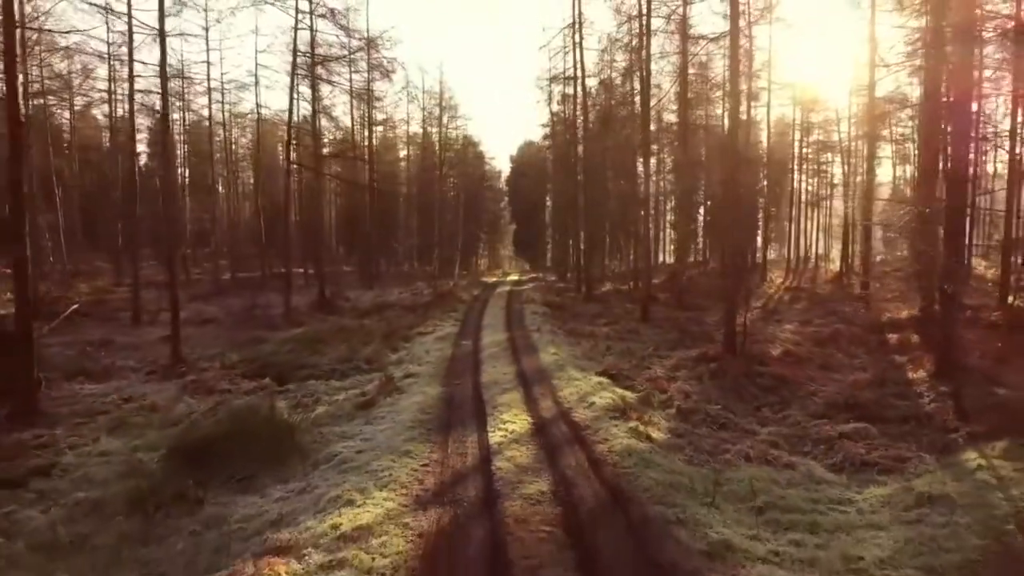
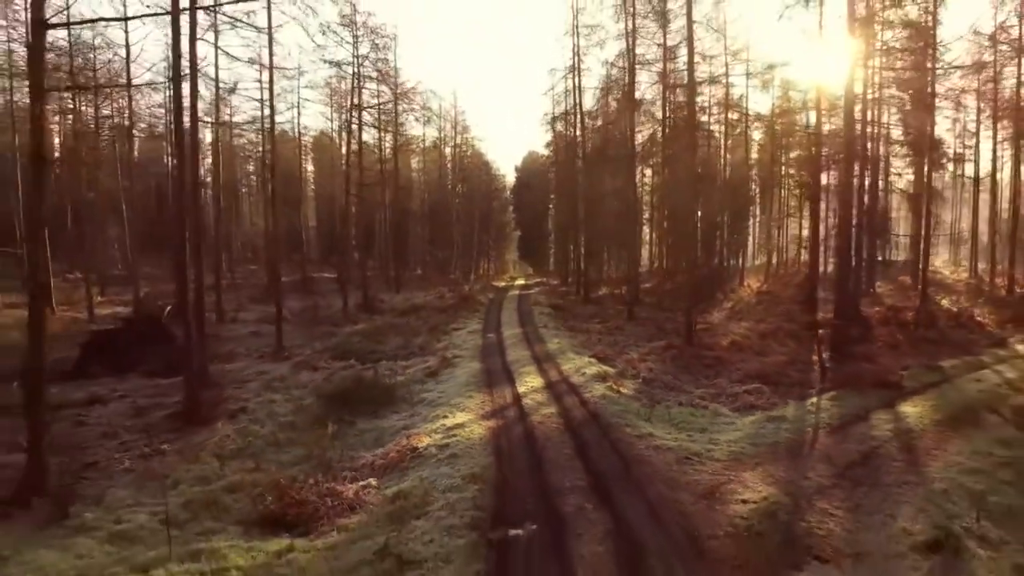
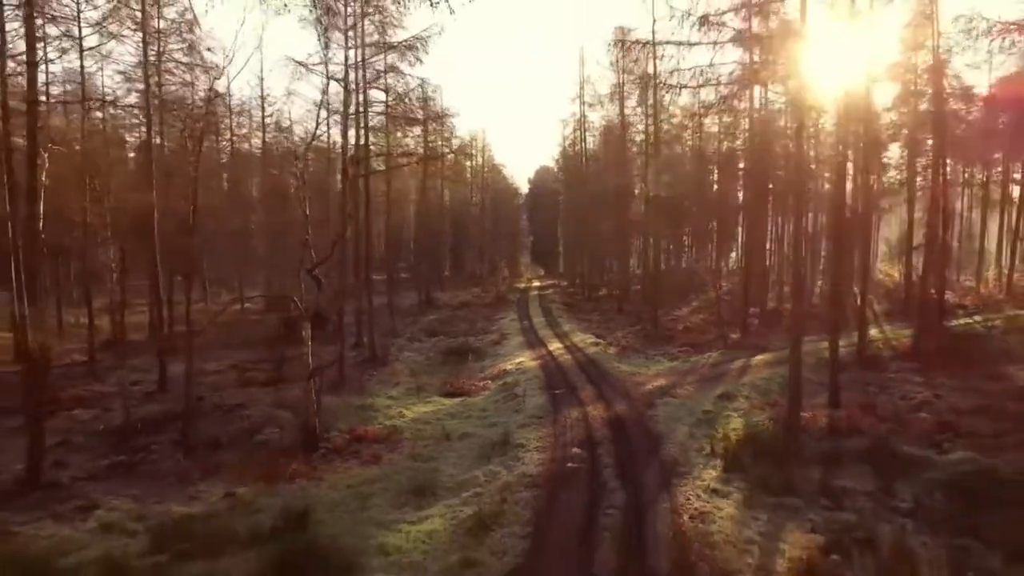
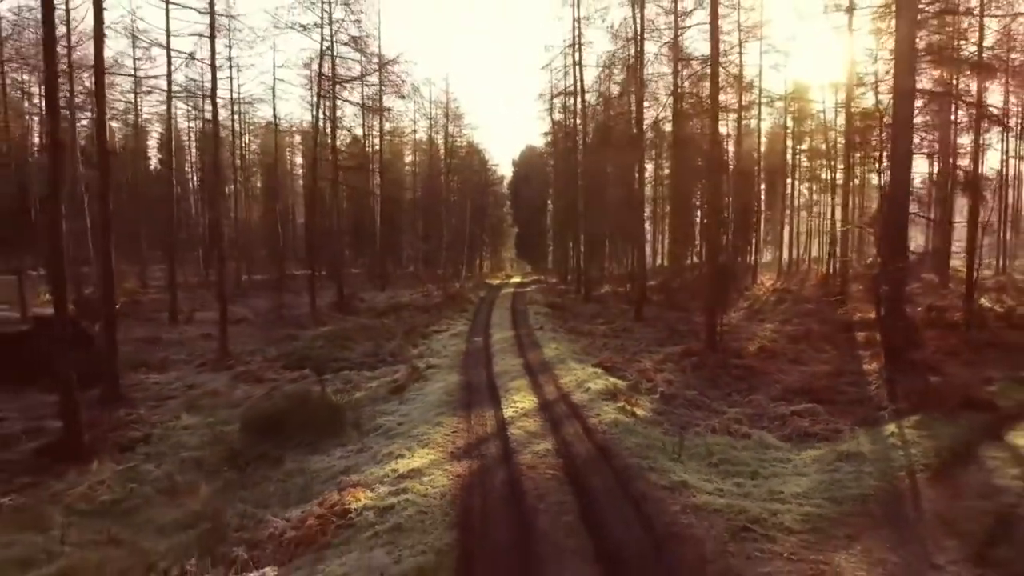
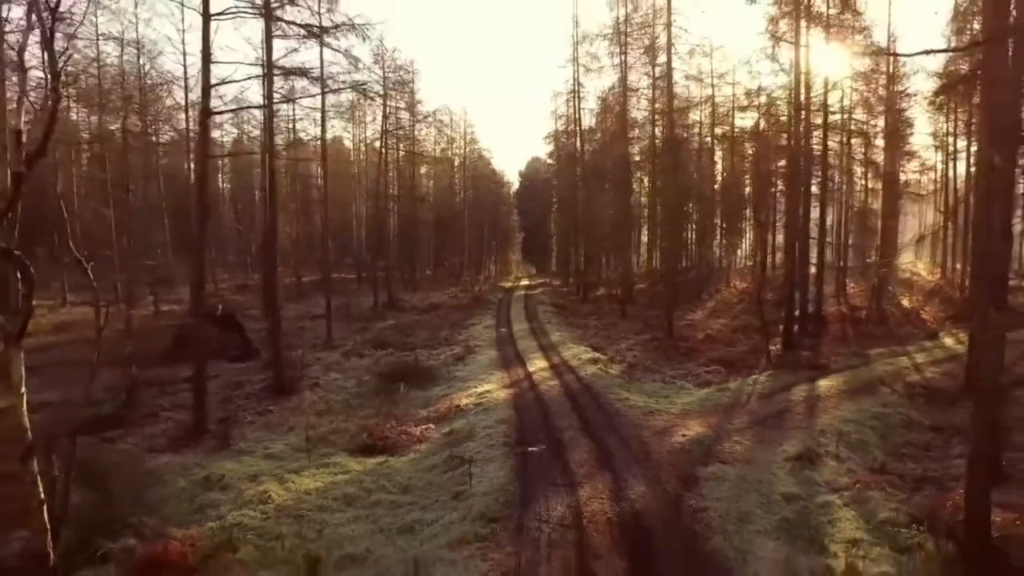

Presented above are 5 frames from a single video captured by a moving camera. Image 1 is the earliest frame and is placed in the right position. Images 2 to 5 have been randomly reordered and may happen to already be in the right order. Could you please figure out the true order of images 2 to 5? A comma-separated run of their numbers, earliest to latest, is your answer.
4, 2, 5, 3
